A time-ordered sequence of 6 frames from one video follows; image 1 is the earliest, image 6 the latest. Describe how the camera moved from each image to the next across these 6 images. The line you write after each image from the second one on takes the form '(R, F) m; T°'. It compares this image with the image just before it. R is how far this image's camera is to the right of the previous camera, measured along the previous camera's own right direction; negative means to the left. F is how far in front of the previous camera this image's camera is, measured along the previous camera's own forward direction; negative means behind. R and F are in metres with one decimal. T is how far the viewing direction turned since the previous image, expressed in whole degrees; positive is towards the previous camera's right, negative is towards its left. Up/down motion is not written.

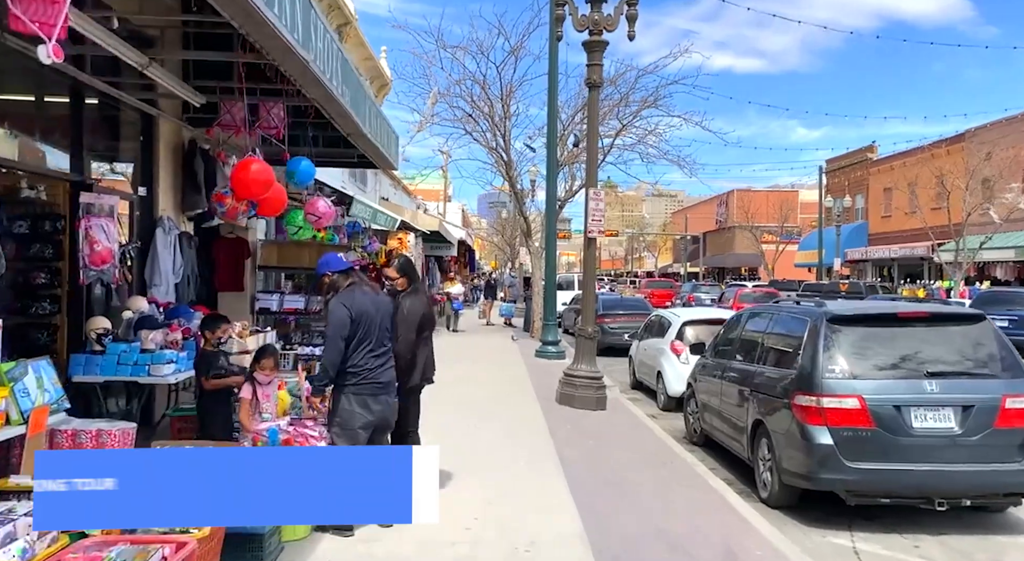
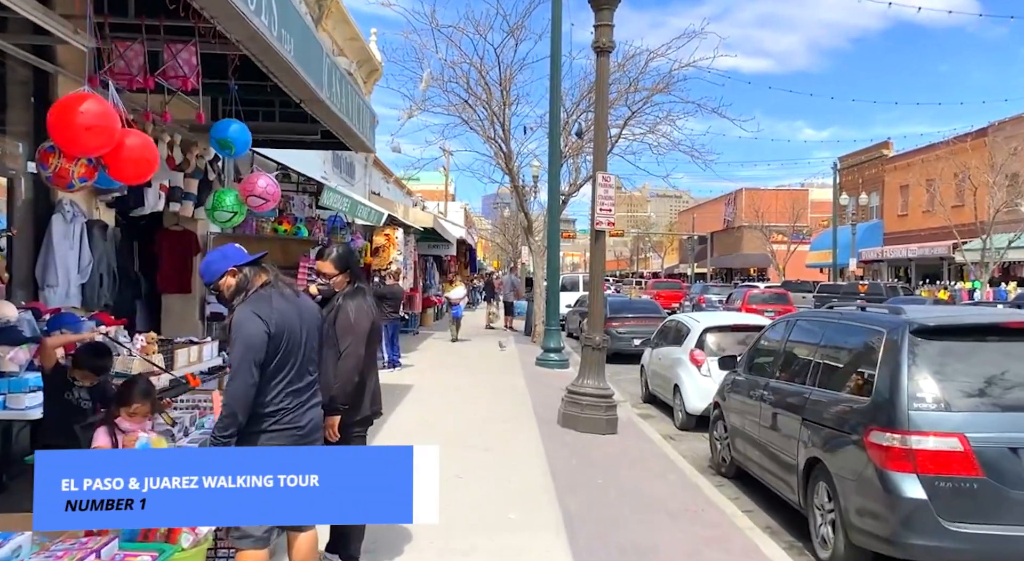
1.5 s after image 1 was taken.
(+0.1, +1.5) m; 0°
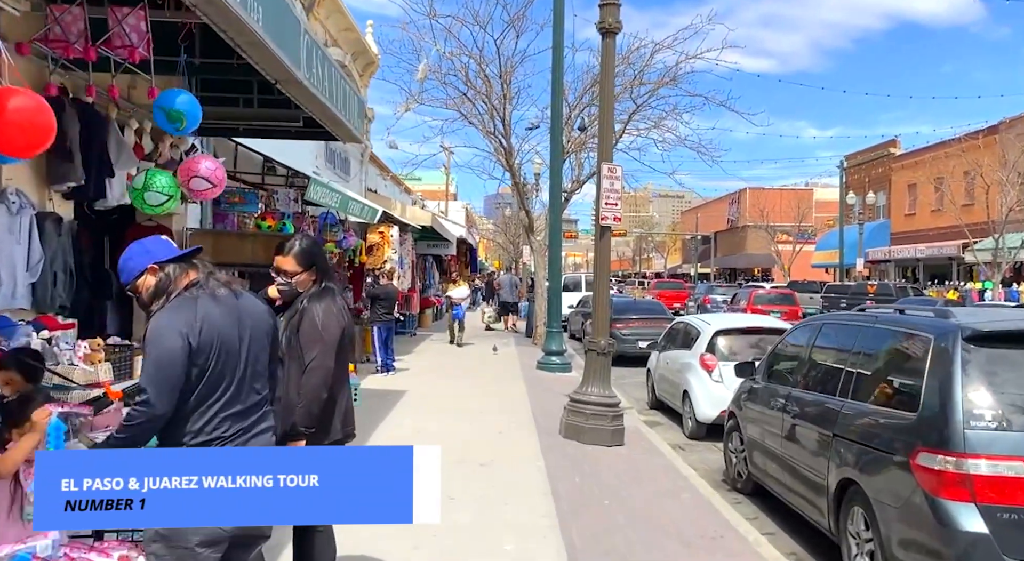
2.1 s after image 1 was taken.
(0.0, +0.6) m; 0°
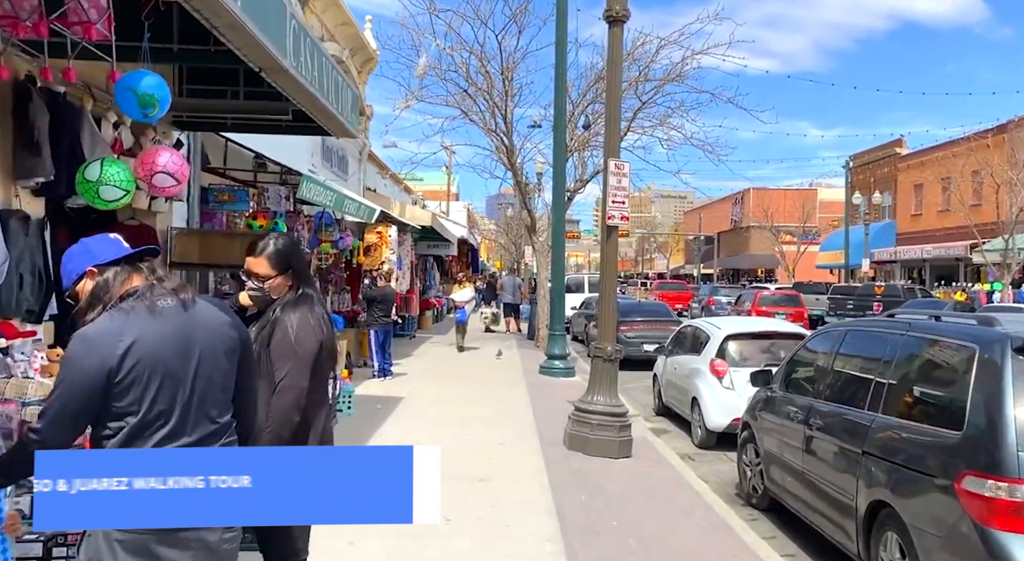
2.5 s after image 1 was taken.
(0.0, +0.4) m; 0°
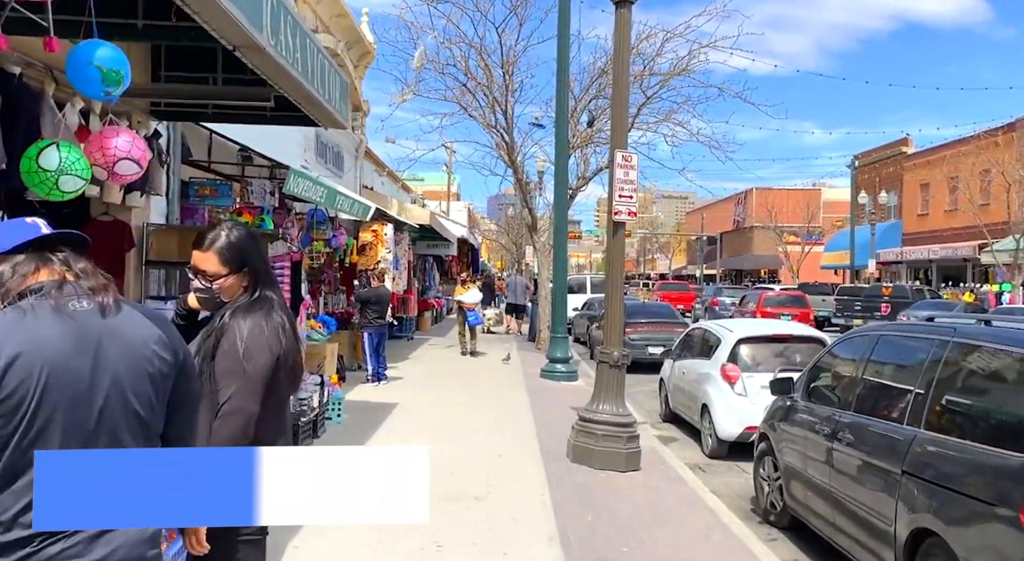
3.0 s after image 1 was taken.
(0.0, +0.5) m; 0°
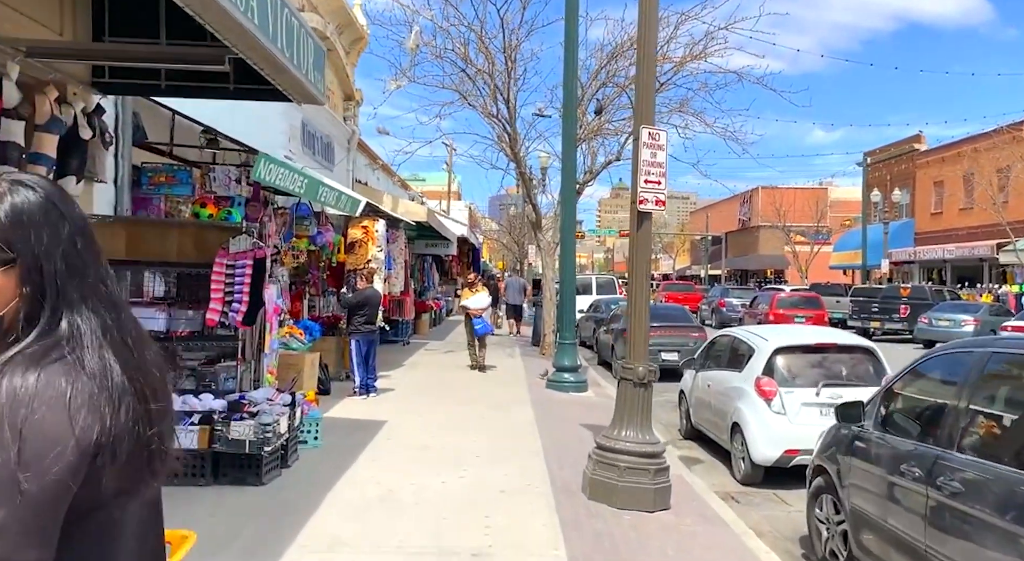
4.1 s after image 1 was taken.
(0.0, +1.1) m; 0°
